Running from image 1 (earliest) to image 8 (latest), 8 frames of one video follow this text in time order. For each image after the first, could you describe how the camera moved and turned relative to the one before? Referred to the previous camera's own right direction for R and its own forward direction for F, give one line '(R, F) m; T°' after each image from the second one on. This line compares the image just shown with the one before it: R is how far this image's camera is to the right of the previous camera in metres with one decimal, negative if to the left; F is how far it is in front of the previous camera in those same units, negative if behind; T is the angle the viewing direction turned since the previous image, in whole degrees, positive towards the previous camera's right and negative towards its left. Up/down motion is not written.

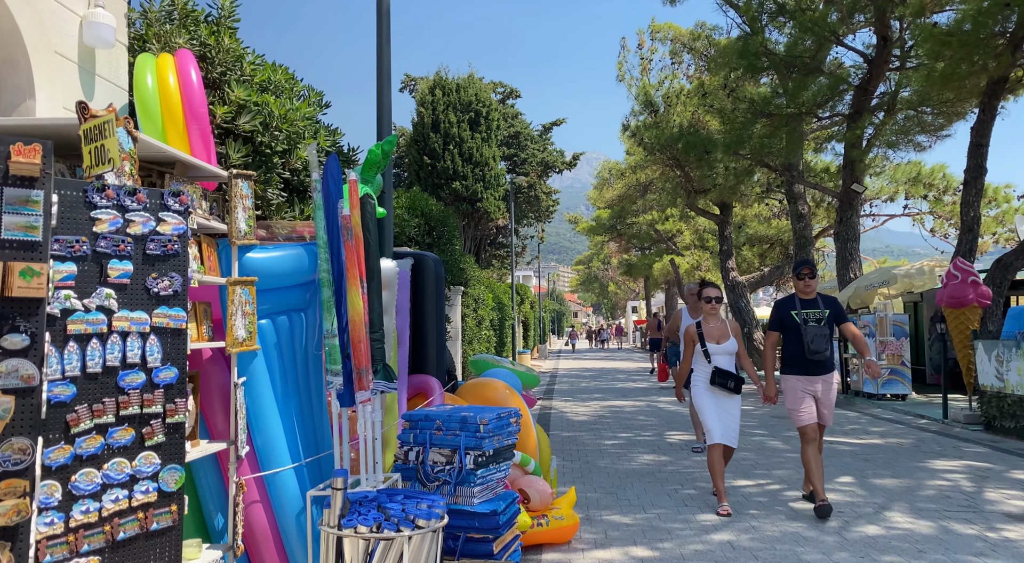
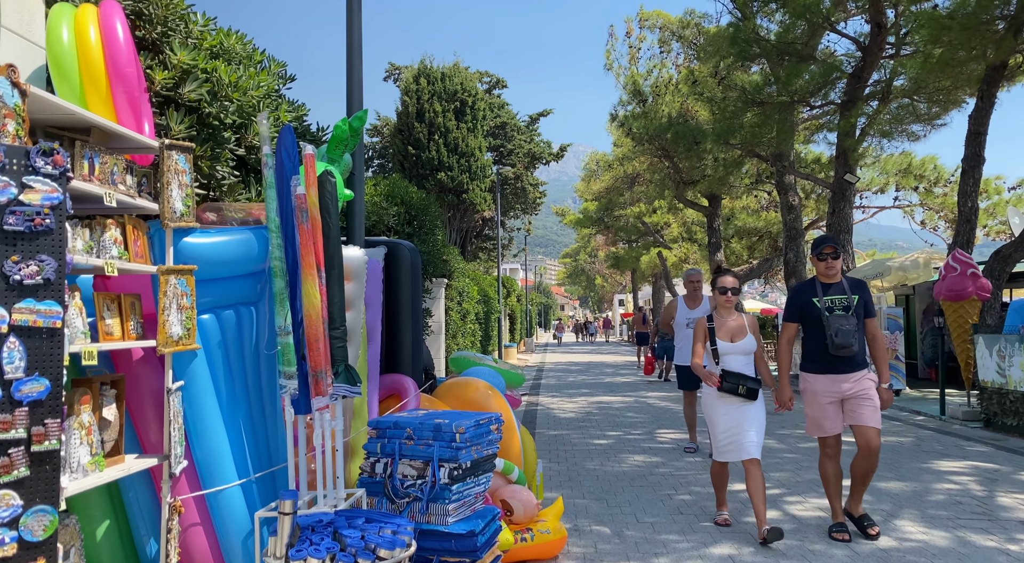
(0.0, +0.5) m; +1°
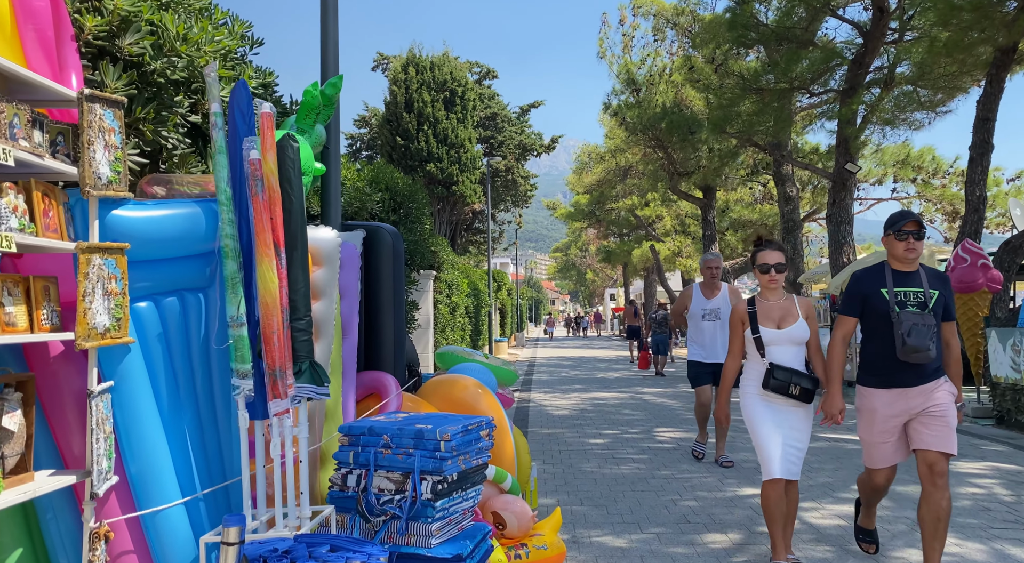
(0.0, +0.5) m; +1°
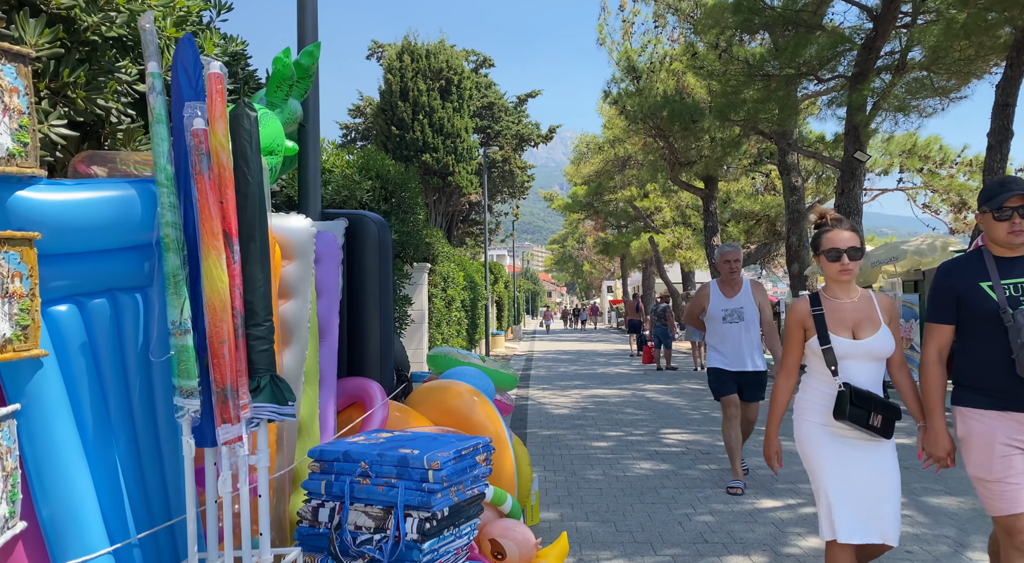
(0.0, +0.5) m; 0°
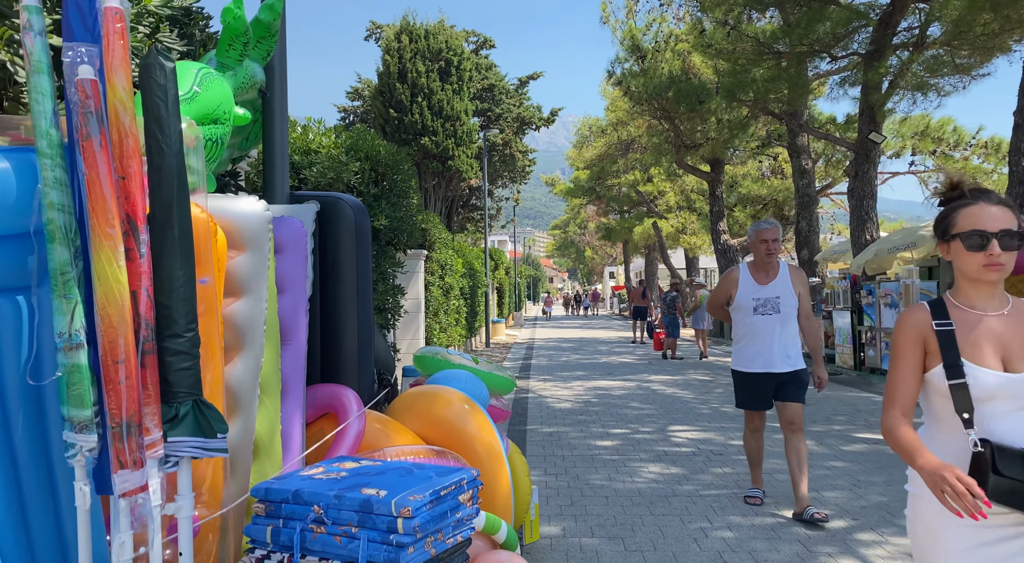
(0.0, +0.6) m; 0°
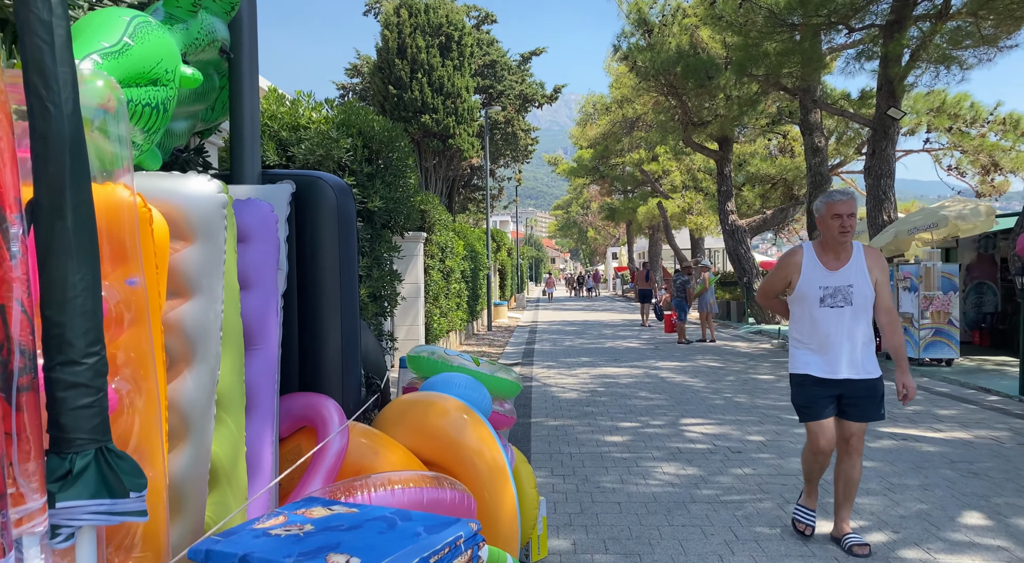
(0.0, +0.5) m; 0°
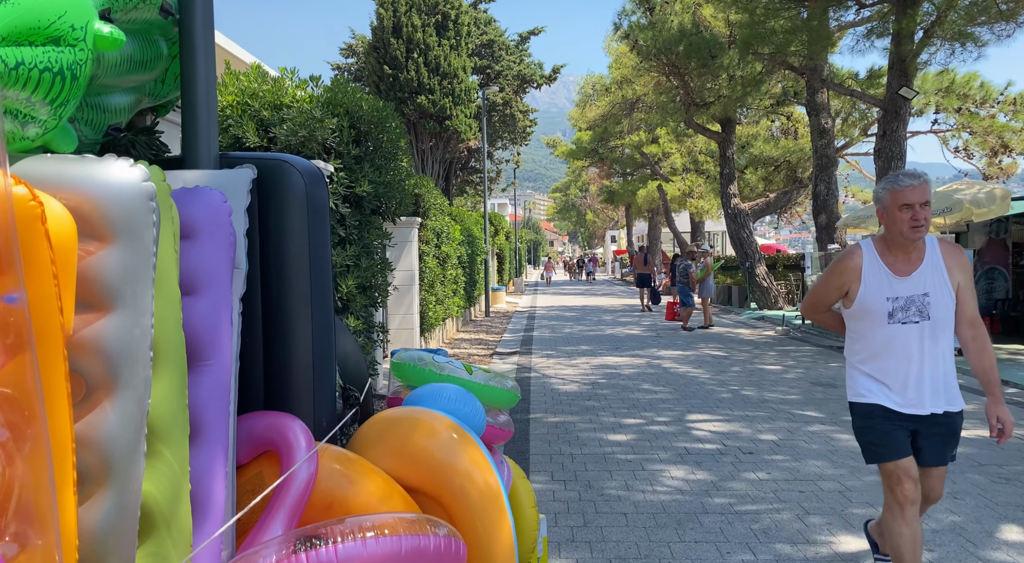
(0.0, +0.4) m; 0°
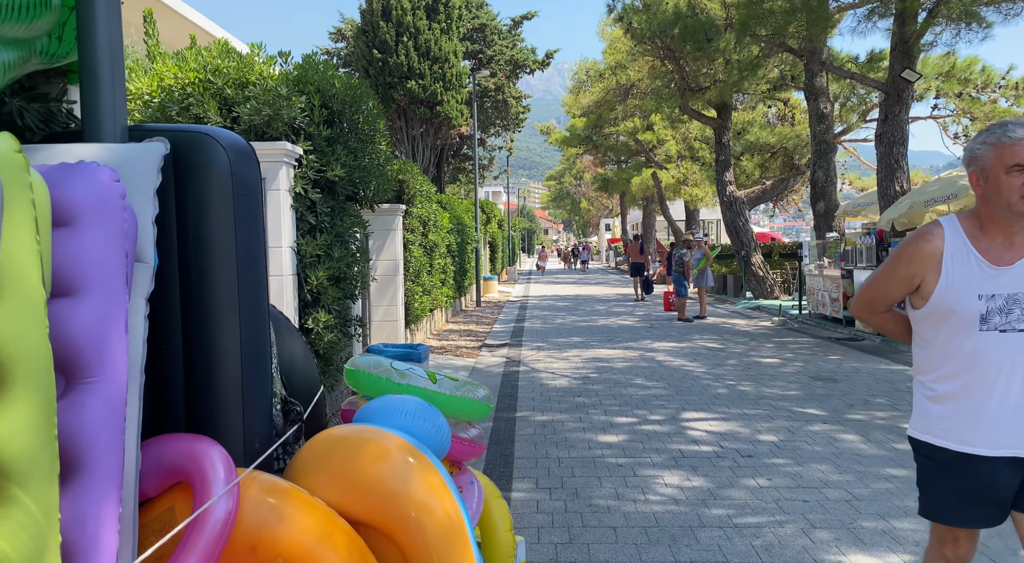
(+0.1, +0.5) m; 0°
